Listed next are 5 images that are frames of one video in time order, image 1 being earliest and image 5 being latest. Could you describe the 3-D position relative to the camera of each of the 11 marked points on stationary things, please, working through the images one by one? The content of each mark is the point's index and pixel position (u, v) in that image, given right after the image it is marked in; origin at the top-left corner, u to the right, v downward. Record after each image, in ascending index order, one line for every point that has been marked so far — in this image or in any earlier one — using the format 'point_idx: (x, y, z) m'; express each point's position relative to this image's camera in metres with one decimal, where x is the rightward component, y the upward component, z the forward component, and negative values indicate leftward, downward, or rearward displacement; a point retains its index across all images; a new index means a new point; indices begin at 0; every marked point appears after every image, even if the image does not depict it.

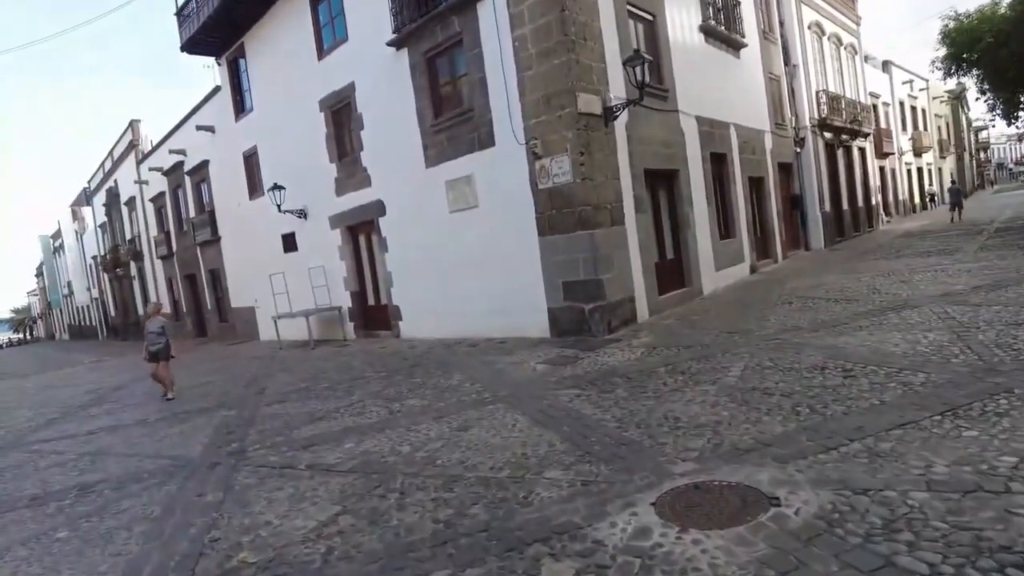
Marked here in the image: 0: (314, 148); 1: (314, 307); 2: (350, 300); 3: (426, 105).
0: (-3.9, +2.8, +12.8) m
1: (-4.1, -0.4, +13.4) m
2: (-3.1, -0.3, +12.5) m
3: (-1.3, +2.8, +9.9) m
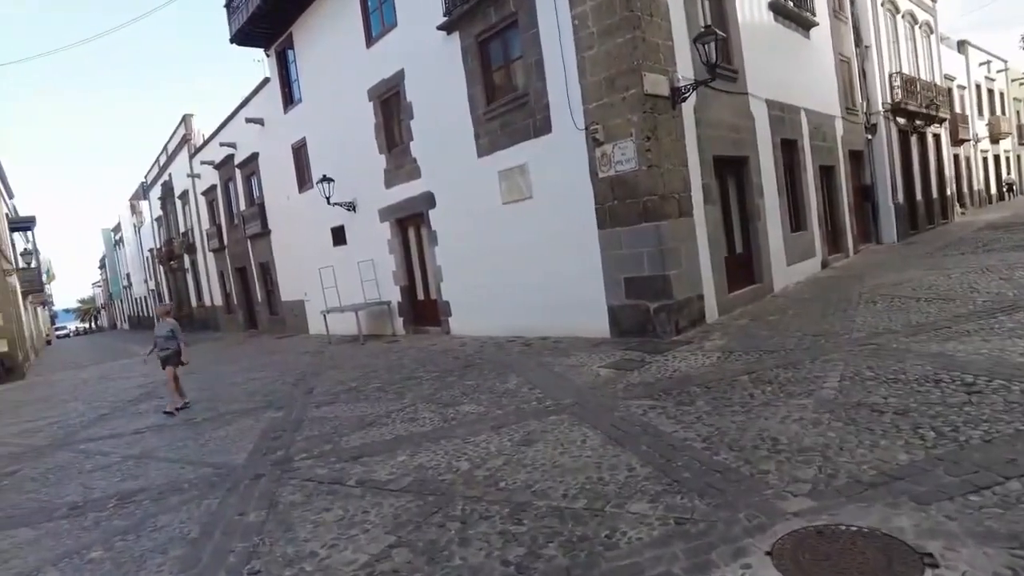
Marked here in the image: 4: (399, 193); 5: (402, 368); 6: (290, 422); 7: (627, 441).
0: (-2.9, +2.9, +12.5) m
1: (-3.0, -0.3, +13.1) m
2: (-2.1, -0.1, +12.2) m
3: (-0.5, +2.9, +9.5) m
4: (-2.0, +1.7, +11.6) m
5: (-1.4, -1.0, +8.1) m
6: (-2.1, -1.3, +6.0) m
7: (+0.7, -1.0, +4.1) m
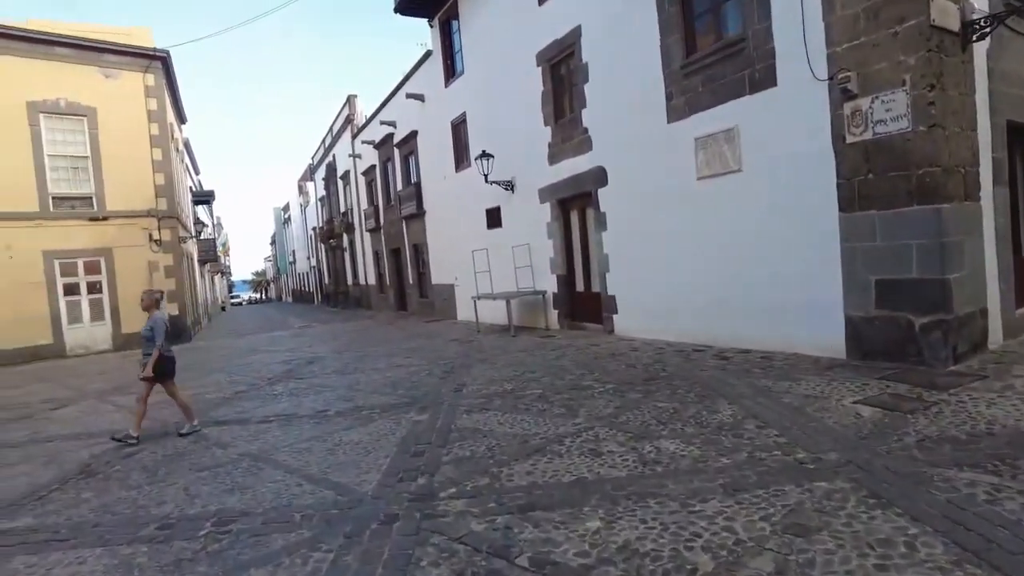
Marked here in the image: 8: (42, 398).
0: (+0.3, +3.1, +11.2) m
1: (+0.1, 0.0, +11.9) m
2: (+0.8, 0.0, +10.9) m
3: (+2.0, +3.0, +7.7) m
4: (+0.8, +1.9, +10.2) m
5: (+0.6, -0.9, +6.7) m
6: (-0.6, -1.1, +4.8) m
7: (+1.8, -1.0, +2.3) m
8: (-6.5, -1.5, +8.9) m
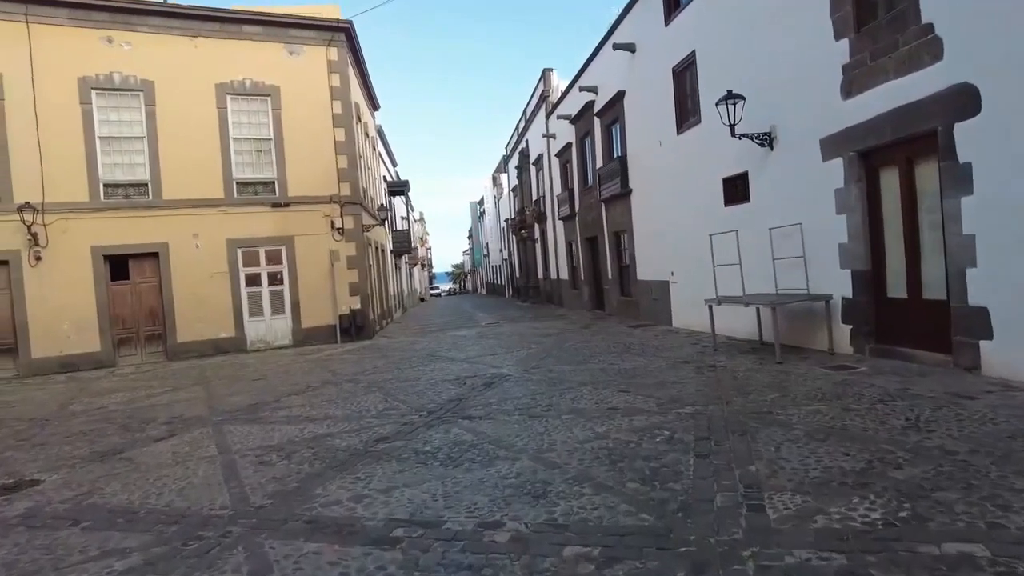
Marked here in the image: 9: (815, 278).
0: (+3.4, +3.1, +7.5) m
1: (+3.3, 0.0, +8.3) m
2: (+3.7, 0.0, +7.1) m
3: (+4.0, +2.9, +3.7) m
4: (+3.6, +1.9, +6.4) m
5: (+2.3, -0.9, +3.1) m
6: (+0.7, -1.1, +1.6) m
7: (+2.2, -1.1, -1.4) m
8: (-3.8, -1.4, +7.3) m
9: (+3.6, +0.1, +7.7) m
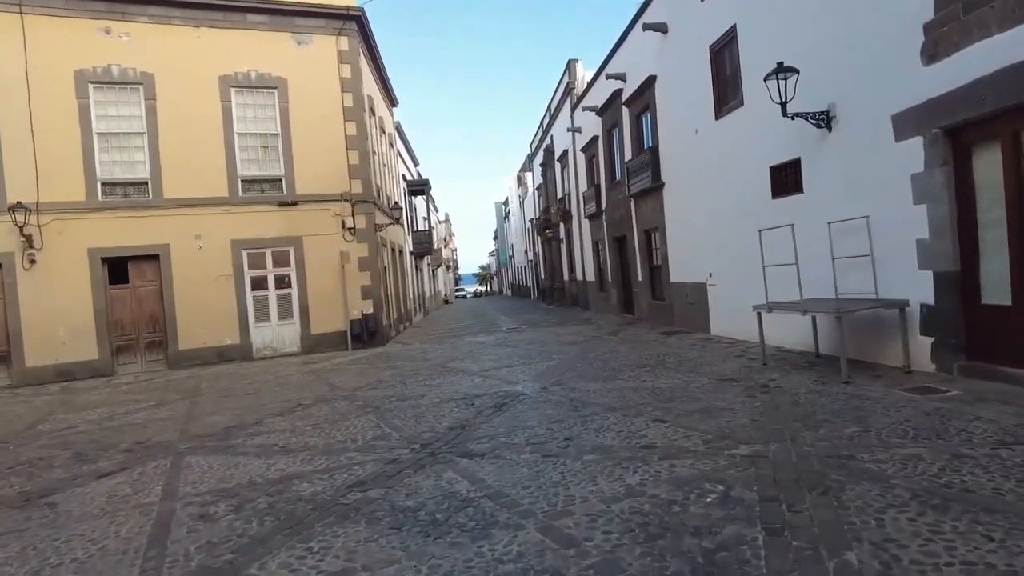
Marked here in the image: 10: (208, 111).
0: (+3.5, +3.0, +6.3) m
1: (+3.5, -0.1, +7.1) m
2: (+3.8, 0.0, +5.8) m
3: (+4.0, +2.8, +2.5) m
4: (+3.7, +1.8, +5.2) m
5: (+2.3, -1.0, +2.0) m
6: (+0.6, -1.2, +0.5) m
7: (+2.0, -1.1, -2.6) m
8: (-3.7, -1.5, +6.4) m
9: (+3.7, +0.1, +6.5) m
10: (-6.2, +3.6, +13.1) m
